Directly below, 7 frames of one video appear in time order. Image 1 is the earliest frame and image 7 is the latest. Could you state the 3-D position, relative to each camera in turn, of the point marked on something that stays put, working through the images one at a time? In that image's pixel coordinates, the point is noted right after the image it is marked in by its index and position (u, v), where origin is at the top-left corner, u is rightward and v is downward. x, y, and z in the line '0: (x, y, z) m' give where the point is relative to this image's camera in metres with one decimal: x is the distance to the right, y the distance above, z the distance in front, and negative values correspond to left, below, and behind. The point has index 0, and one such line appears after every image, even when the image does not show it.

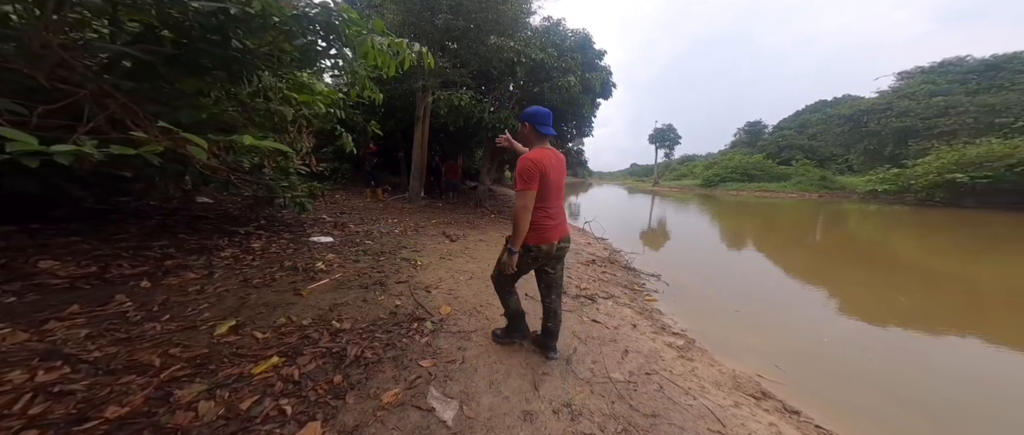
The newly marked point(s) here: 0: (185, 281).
0: (-3.2, -0.6, +2.9) m
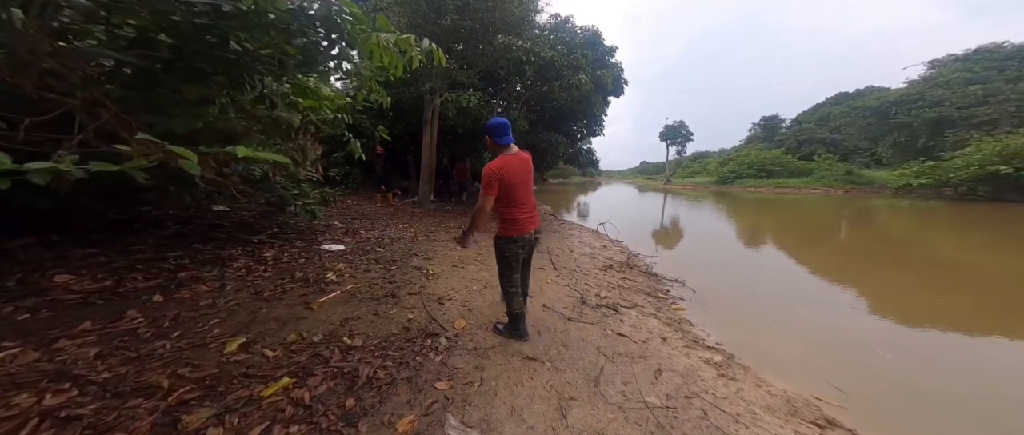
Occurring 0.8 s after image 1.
0: (-3.0, -0.7, +2.8) m
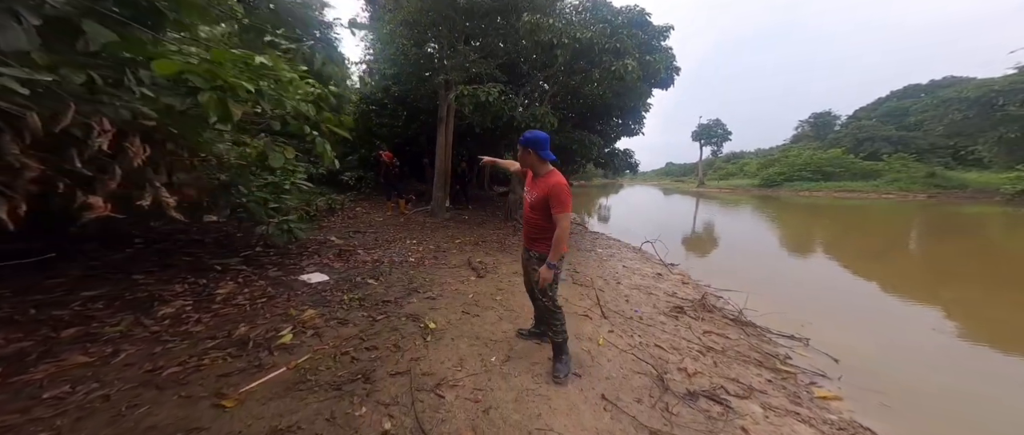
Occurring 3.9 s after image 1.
0: (-2.8, -0.9, +1.8) m
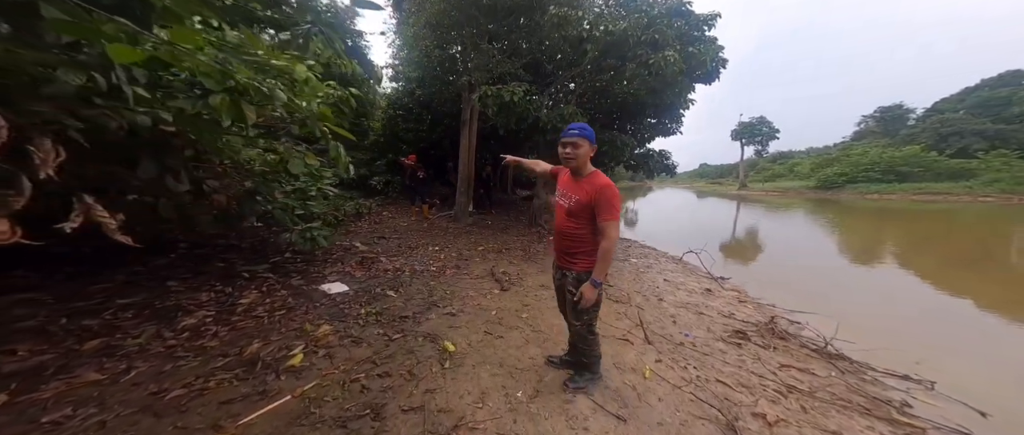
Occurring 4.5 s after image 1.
0: (-2.6, -1.0, +1.7) m
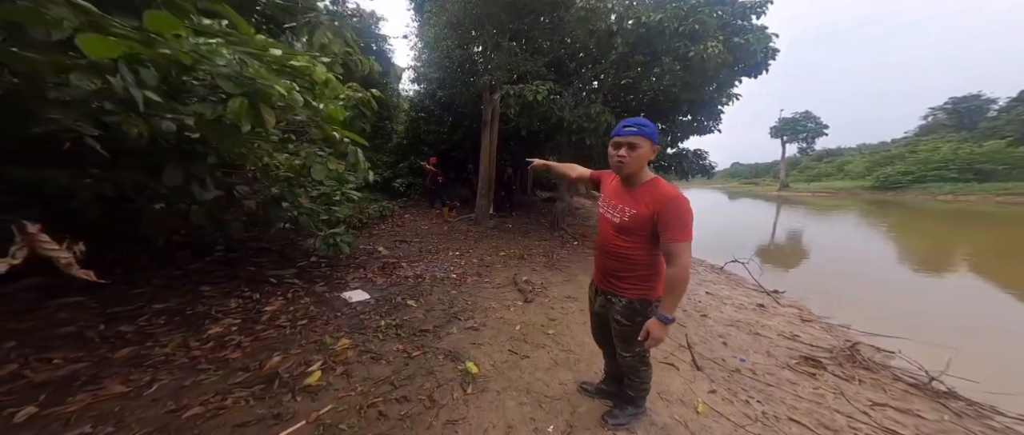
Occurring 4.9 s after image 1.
0: (-2.4, -1.1, +1.7) m
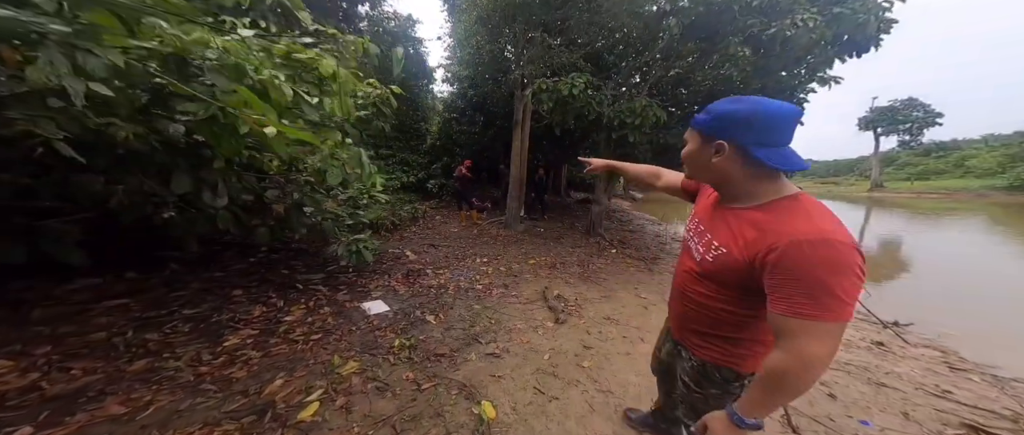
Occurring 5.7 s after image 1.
0: (-2.3, -1.2, +1.6) m
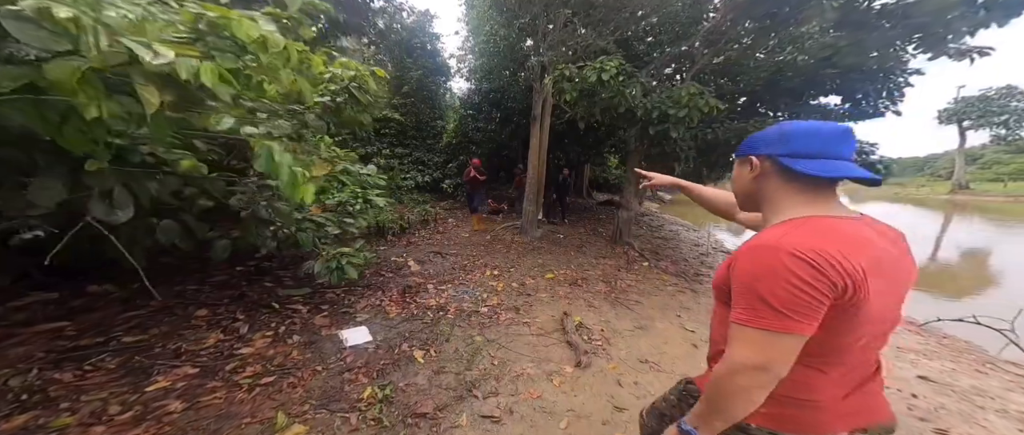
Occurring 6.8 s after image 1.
0: (-2.4, -1.2, +1.1) m
